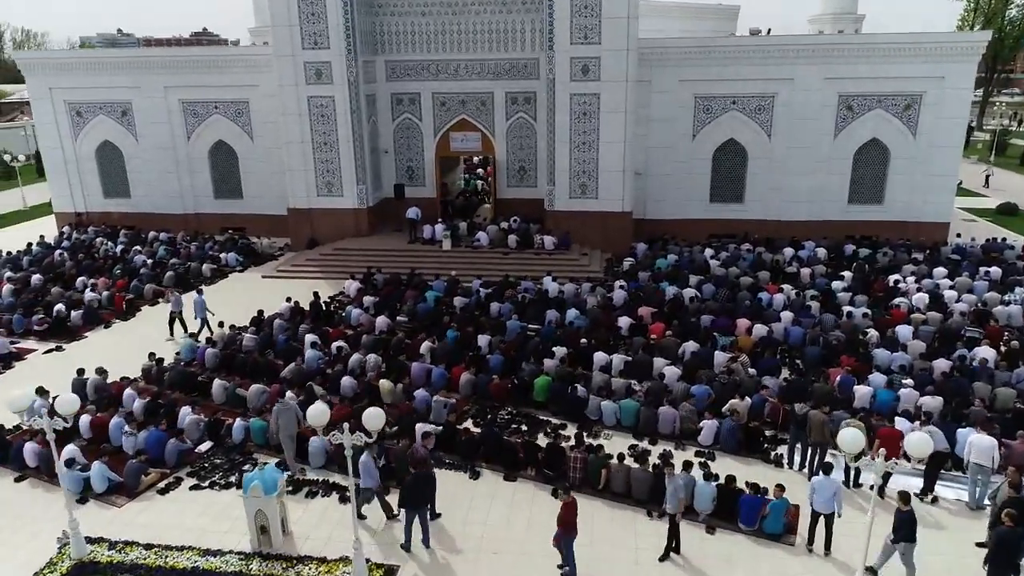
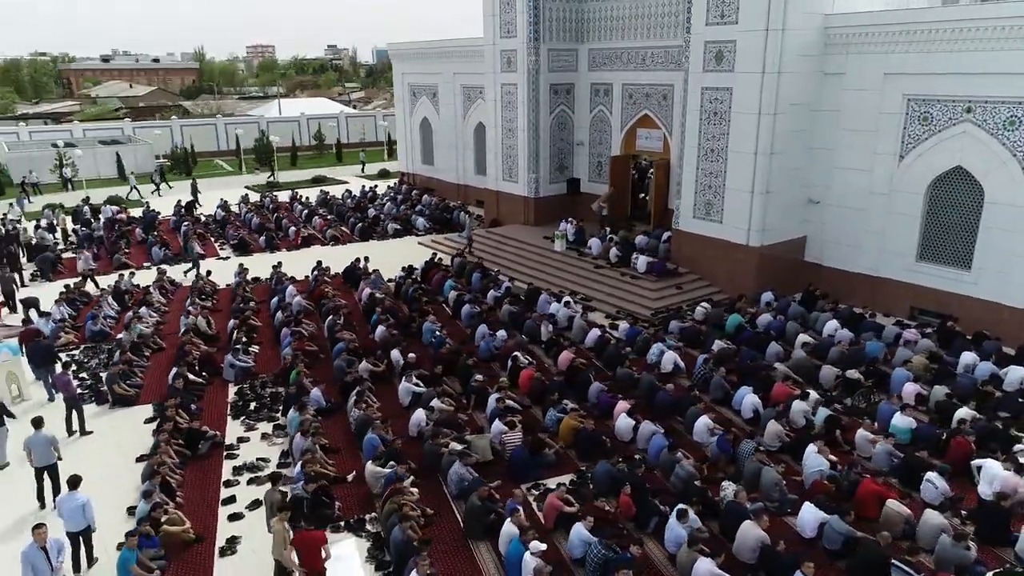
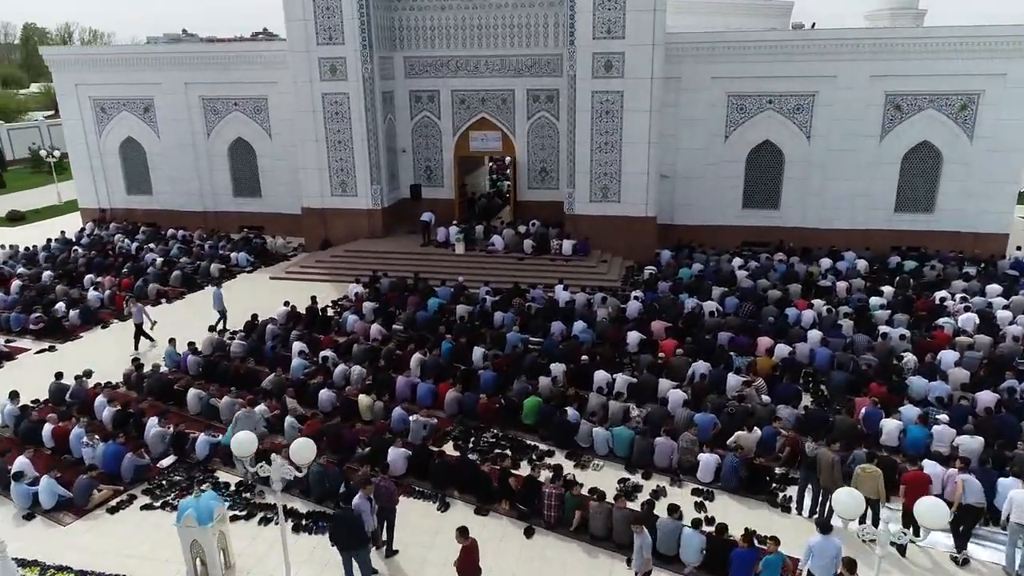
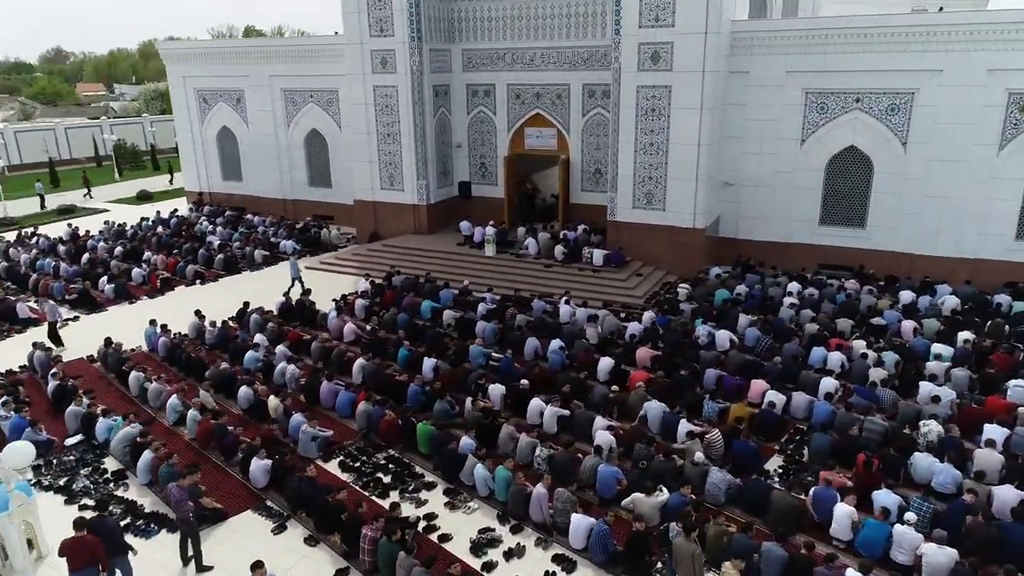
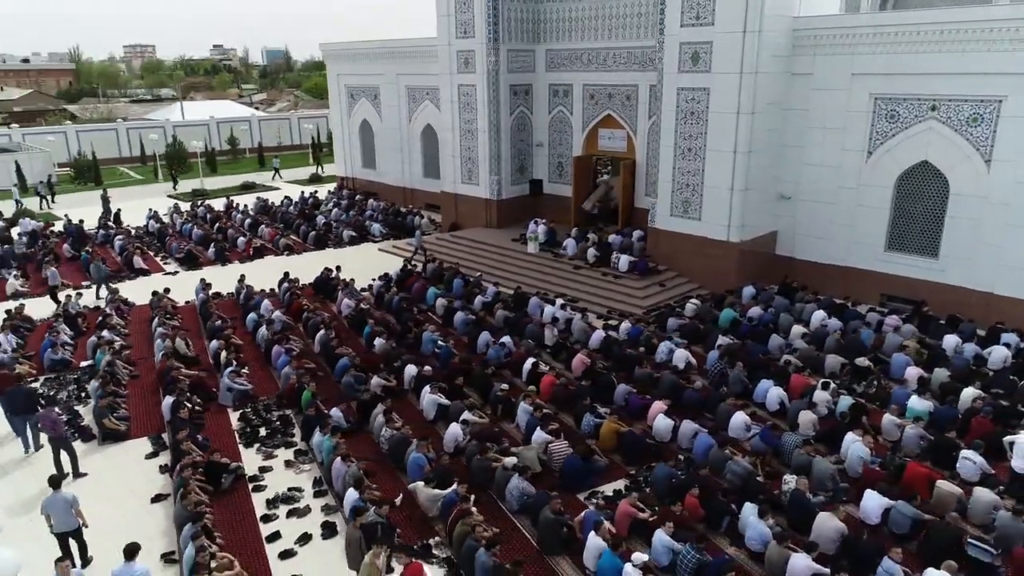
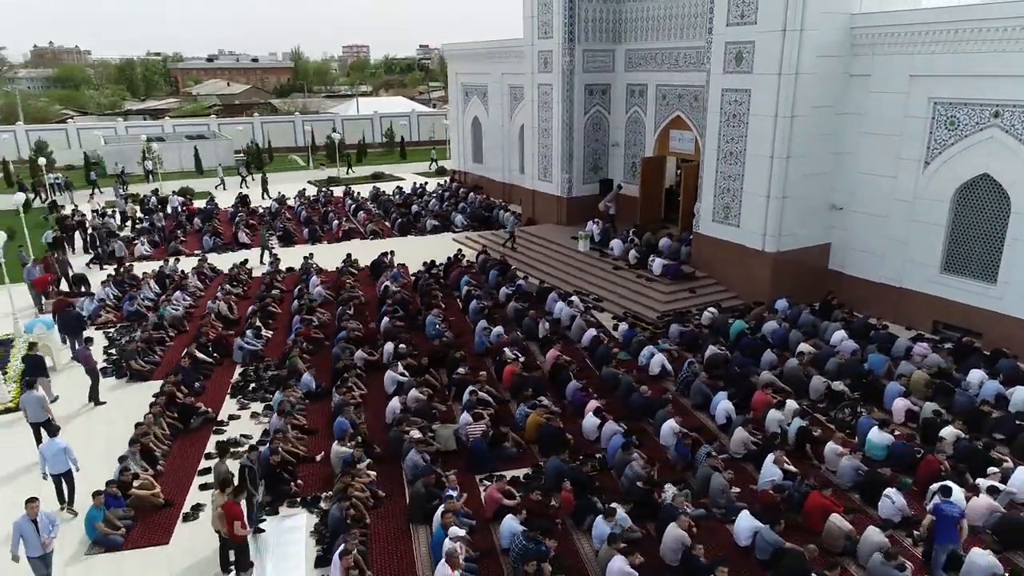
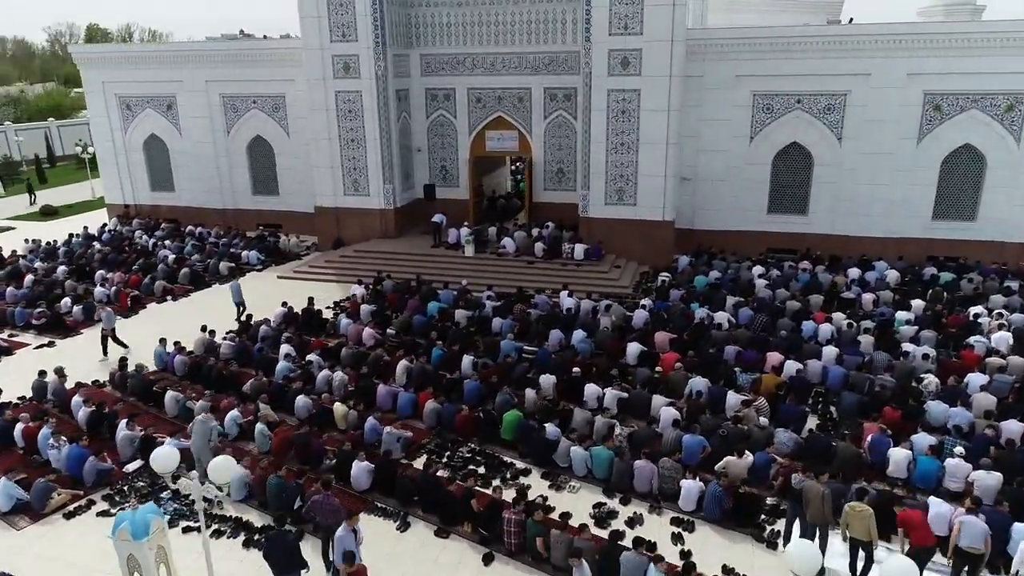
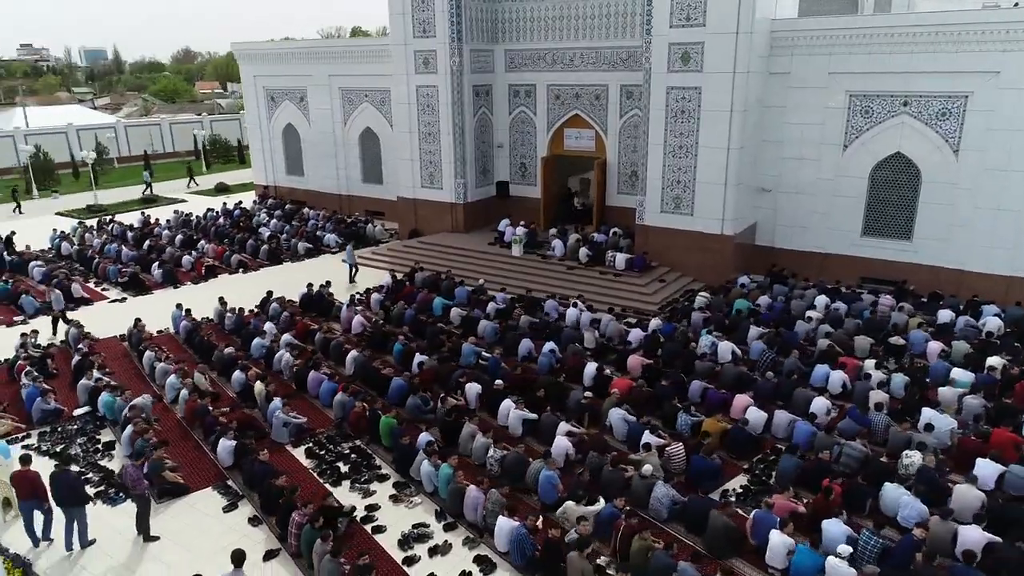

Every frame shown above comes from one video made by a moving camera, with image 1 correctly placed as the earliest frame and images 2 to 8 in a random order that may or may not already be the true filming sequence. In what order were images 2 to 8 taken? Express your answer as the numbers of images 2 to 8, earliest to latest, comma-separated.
3, 7, 4, 8, 5, 2, 6
